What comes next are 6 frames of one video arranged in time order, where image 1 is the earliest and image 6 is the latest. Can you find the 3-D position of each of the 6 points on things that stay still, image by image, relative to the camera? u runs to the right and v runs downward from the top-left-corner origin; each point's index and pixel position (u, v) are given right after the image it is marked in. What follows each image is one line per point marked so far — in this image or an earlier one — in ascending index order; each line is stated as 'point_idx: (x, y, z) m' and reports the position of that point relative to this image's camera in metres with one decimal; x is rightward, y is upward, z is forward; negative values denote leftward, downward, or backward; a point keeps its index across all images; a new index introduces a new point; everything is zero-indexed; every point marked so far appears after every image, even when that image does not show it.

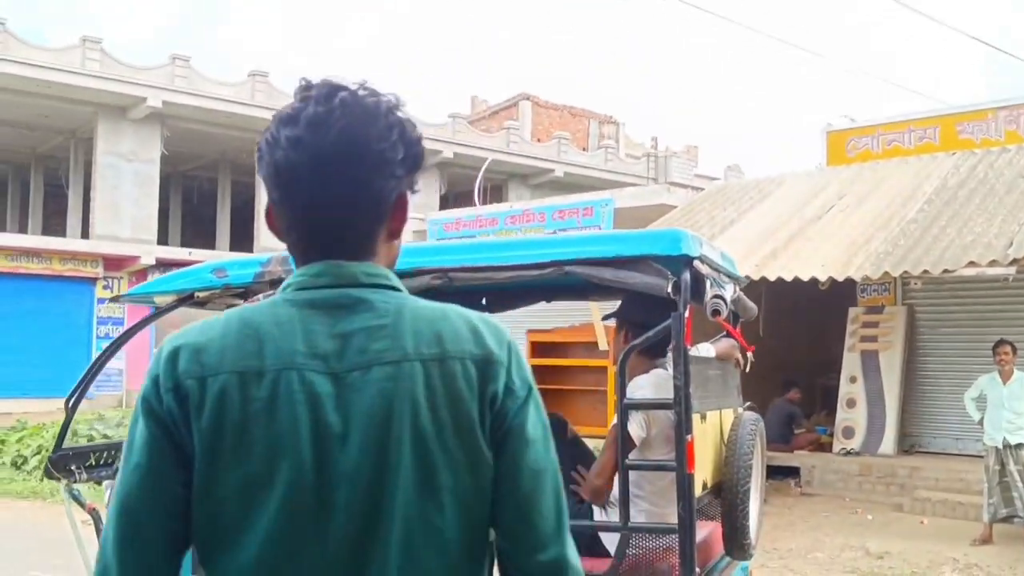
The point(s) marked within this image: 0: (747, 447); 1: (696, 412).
0: (+1.0, -0.7, +4.1) m
1: (+0.8, -0.5, +3.9) m
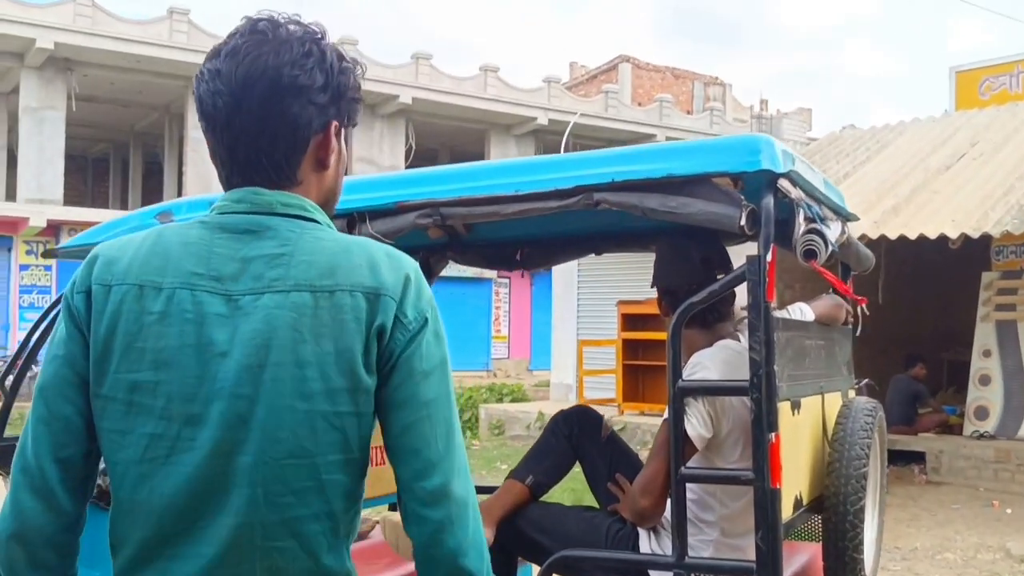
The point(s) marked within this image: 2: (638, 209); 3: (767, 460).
0: (+1.1, -0.5, +2.9) m
1: (+0.8, -0.3, +2.7) m
2: (+0.4, +0.2, +2.7) m
3: (+0.7, -0.5, +2.6) m
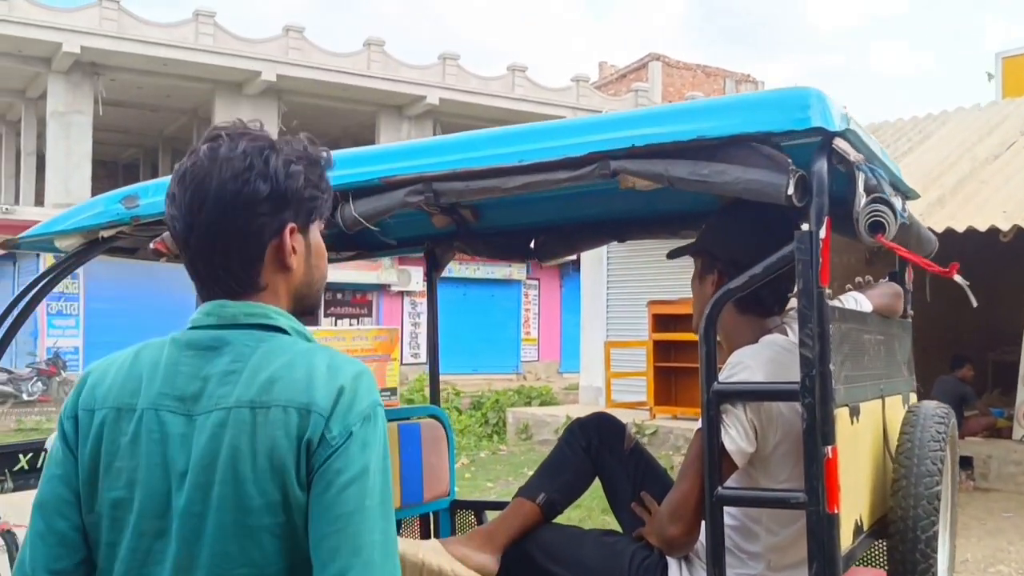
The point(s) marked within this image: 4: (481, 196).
0: (+1.1, -0.5, +2.5) m
1: (+0.8, -0.3, +2.3) m
2: (+0.4, +0.3, +2.3) m
3: (+0.7, -0.4, +2.1) m
4: (-0.1, +0.2, +2.6) m
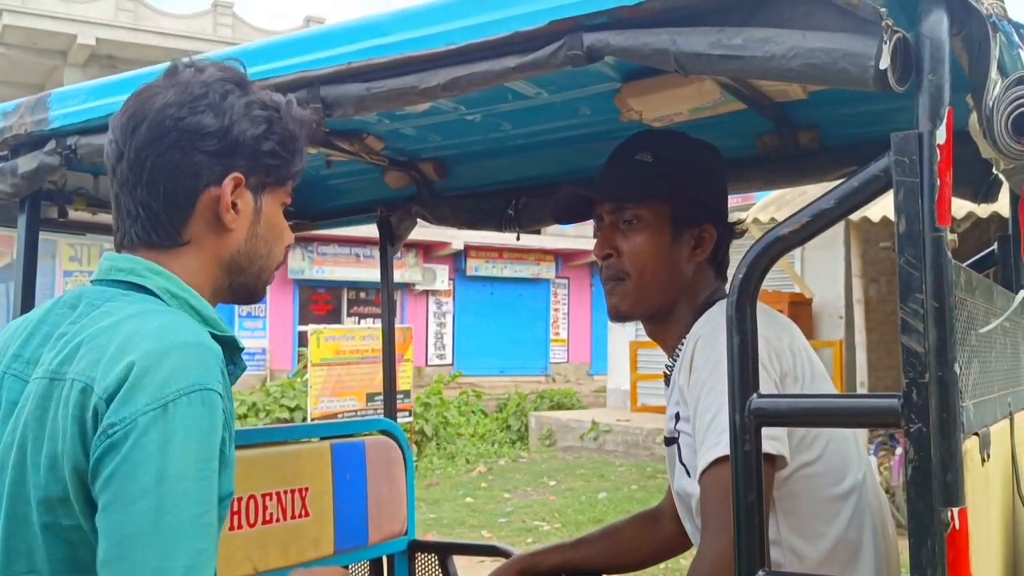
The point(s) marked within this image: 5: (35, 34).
0: (+1.0, -0.4, +1.5) m
1: (+0.7, -0.2, +1.3) m
2: (+0.2, +0.3, +1.4) m
3: (+0.6, -0.4, +1.2) m
4: (-0.2, +0.3, +1.7) m
5: (-7.0, +3.7, +13.7) m
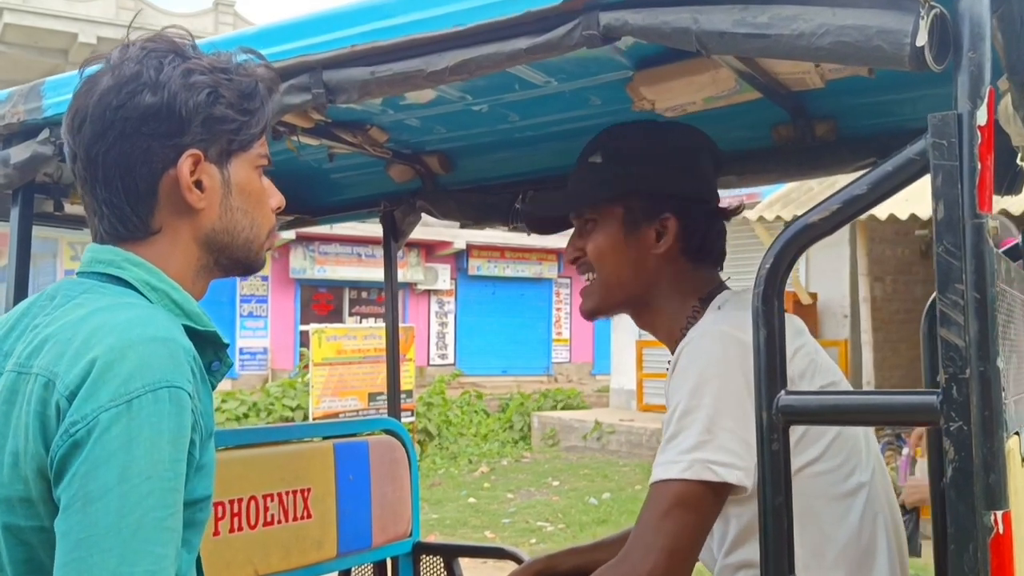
0: (+1.0, -0.4, +1.5) m
1: (+0.7, -0.2, +1.3) m
2: (+0.3, +0.4, +1.3) m
3: (+0.6, -0.3, +1.1) m
4: (-0.2, +0.3, +1.6) m
5: (-7.0, +3.7, +13.7) m
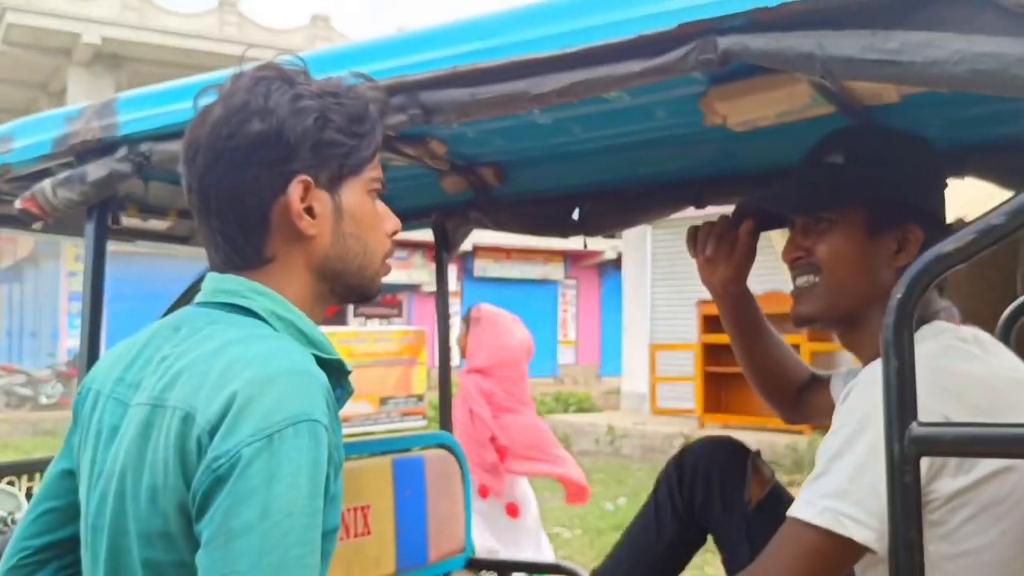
0: (+1.2, -0.4, +1.4) m
1: (+0.8, -0.2, +1.3) m
2: (+0.4, +0.3, +1.3) m
3: (+0.7, -0.4, +1.1) m
4: (0.0, +0.3, +1.6) m
5: (-6.8, +3.7, +13.6) m
